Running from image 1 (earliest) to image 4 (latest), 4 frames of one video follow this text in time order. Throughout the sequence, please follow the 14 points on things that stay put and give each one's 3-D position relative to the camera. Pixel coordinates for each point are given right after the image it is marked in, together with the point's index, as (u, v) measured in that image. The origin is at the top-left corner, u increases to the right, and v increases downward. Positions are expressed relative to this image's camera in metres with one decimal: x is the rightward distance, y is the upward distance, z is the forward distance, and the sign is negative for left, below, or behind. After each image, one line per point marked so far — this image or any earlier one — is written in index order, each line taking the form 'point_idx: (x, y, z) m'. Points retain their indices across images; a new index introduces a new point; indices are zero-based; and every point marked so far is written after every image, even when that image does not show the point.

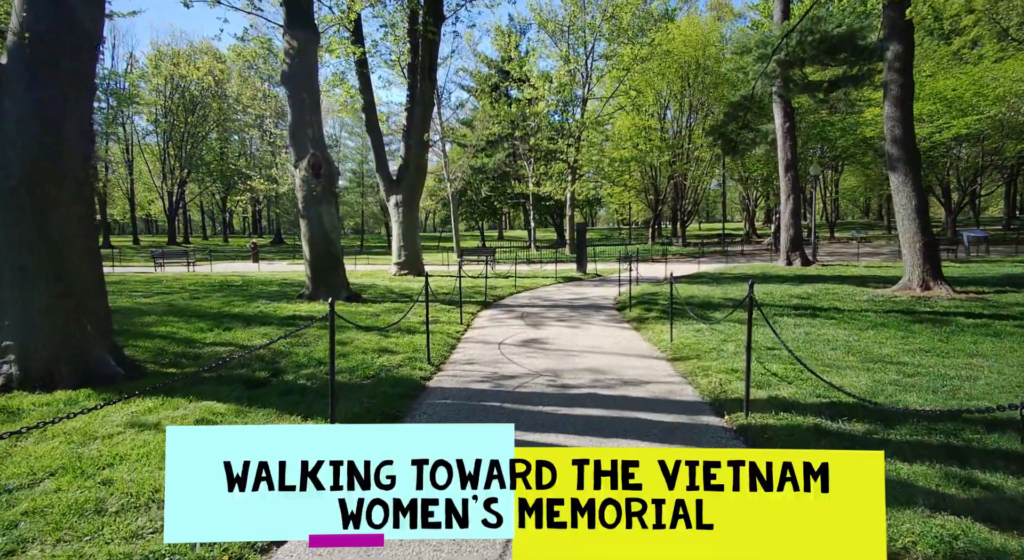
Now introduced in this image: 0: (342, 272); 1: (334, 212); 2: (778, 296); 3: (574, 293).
0: (-3.5, +0.2, +14.5) m
1: (-3.7, +1.4, +14.5) m
2: (+5.0, -0.3, +13.0) m
3: (+1.4, -0.3, +16.1) m
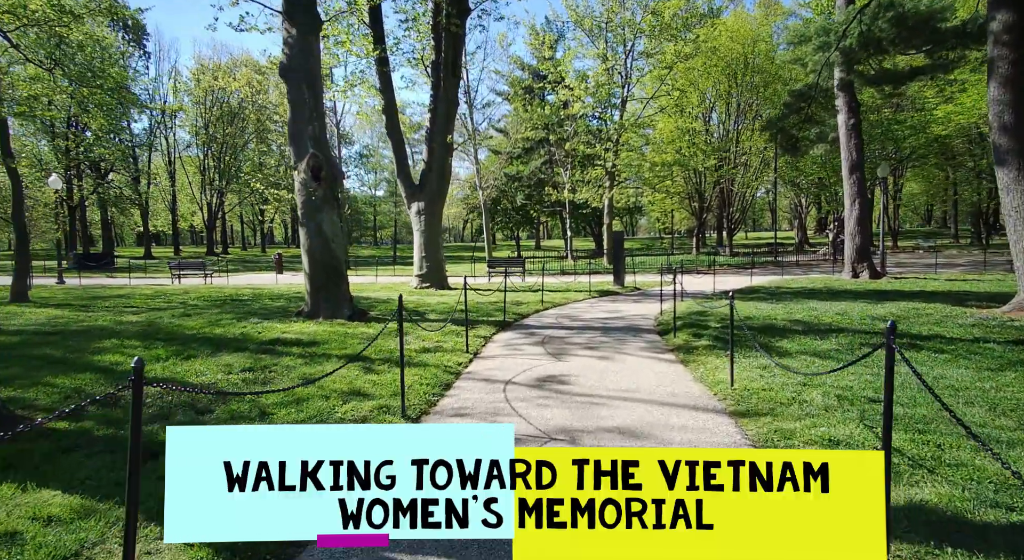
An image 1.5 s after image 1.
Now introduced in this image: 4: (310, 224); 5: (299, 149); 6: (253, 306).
0: (-3.1, -0.1, +12.8) m
1: (-3.2, +1.1, +12.8) m
2: (+5.3, -0.6, +10.8) m
3: (+2.0, -0.6, +14.1) m
4: (-3.6, +1.0, +12.6) m
5: (-3.8, +2.3, +12.5) m
6: (-5.4, -0.6, +14.3) m
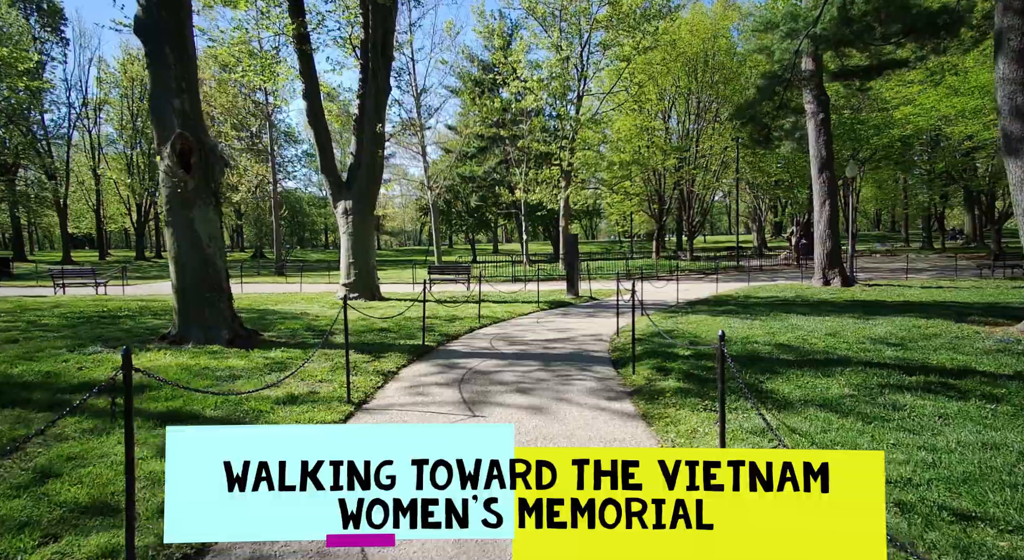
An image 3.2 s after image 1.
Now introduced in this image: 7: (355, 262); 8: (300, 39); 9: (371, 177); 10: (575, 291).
0: (-4.2, -0.3, +10.3) m
1: (-4.3, +0.9, +10.3) m
2: (+4.3, -0.8, +8.7) m
3: (+0.8, -0.8, +11.9) m
4: (-4.7, +0.8, +10.0) m
5: (-5.0, +2.1, +10.0) m
6: (-6.6, -0.8, +11.7) m
7: (-4.2, +0.5, +19.0) m
8: (-5.6, +6.4, +18.6) m
9: (-3.8, +2.8, +18.8) m
10: (+1.8, -0.3, +19.6) m
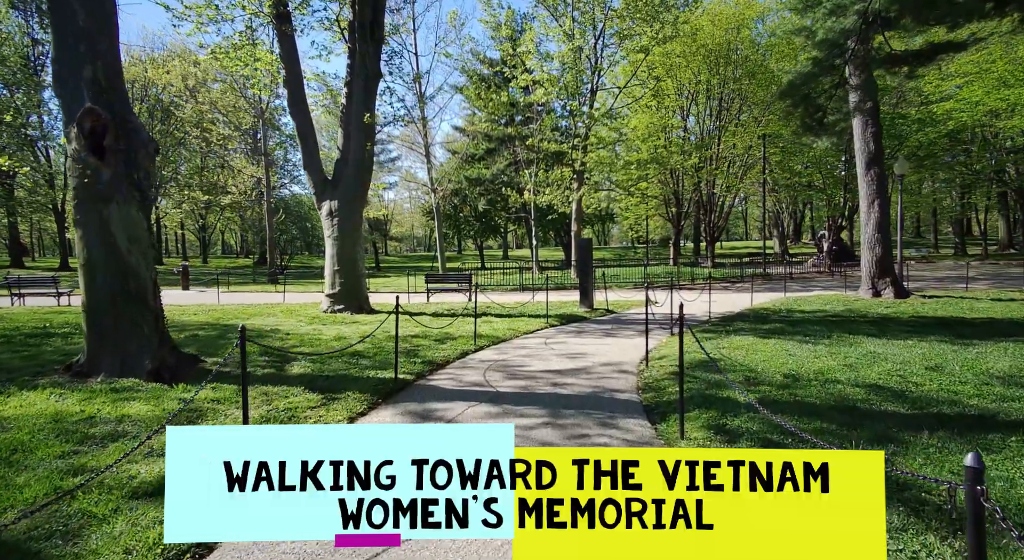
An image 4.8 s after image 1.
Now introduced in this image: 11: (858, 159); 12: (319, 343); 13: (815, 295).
0: (-4.2, -0.5, +8.1) m
1: (-4.3, +0.7, +8.1) m
2: (+4.3, -0.9, +6.4) m
3: (+0.8, -1.0, +9.6) m
4: (-4.7, +0.6, +7.9) m
5: (-5.0, +2.0, +7.8) m
6: (-6.6, -1.0, +9.6) m
7: (-4.1, +0.3, +16.9) m
8: (-5.5, +6.1, +16.5) m
9: (-3.6, +2.5, +16.7) m
10: (+1.9, -0.6, +17.3) m
11: (+9.0, +3.2, +18.3) m
12: (-3.0, -1.0, +11.0) m
13: (+8.2, -0.4, +19.0) m
